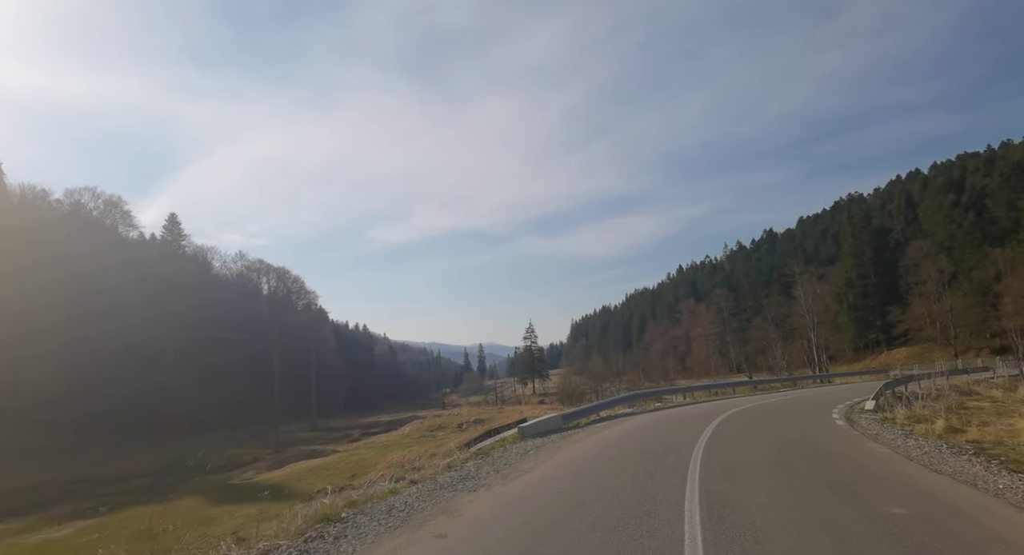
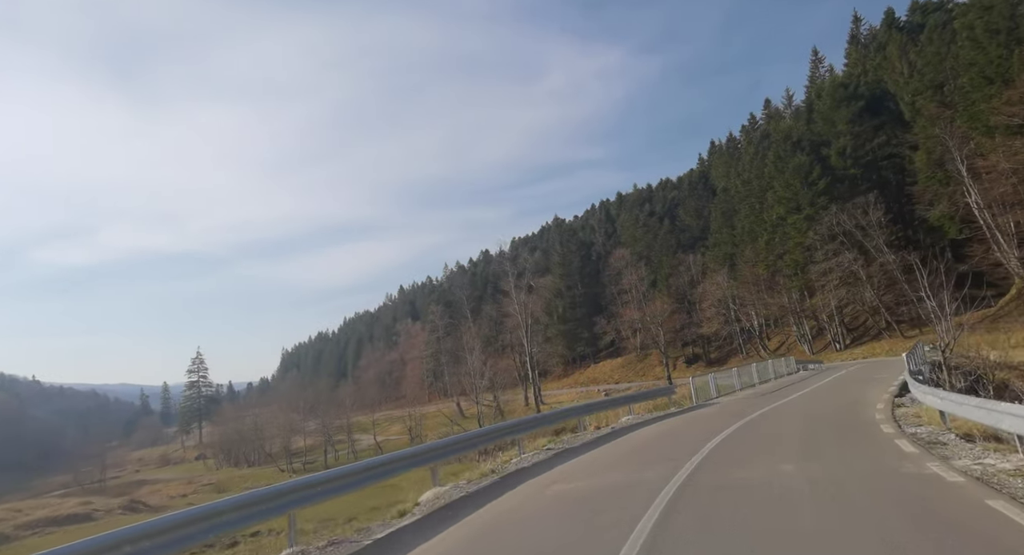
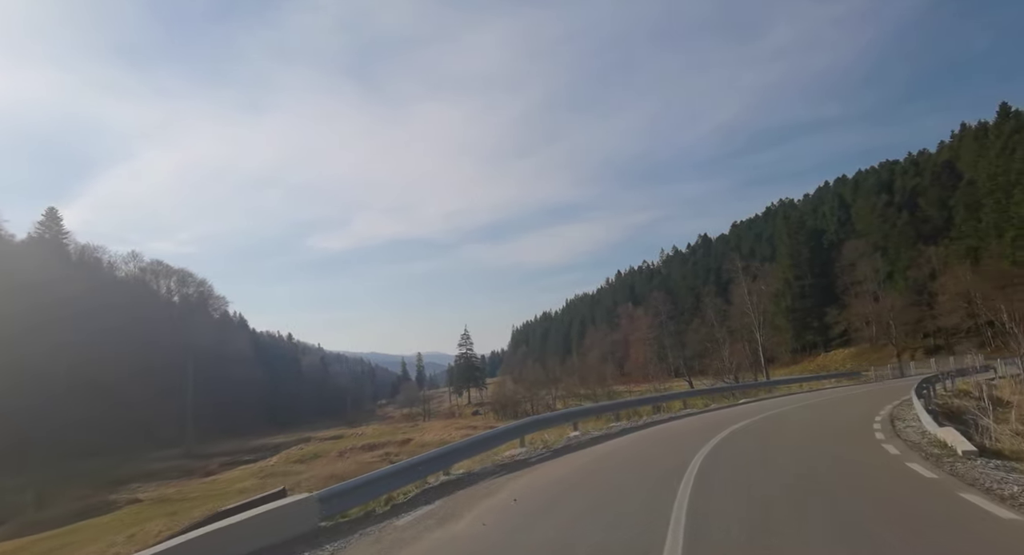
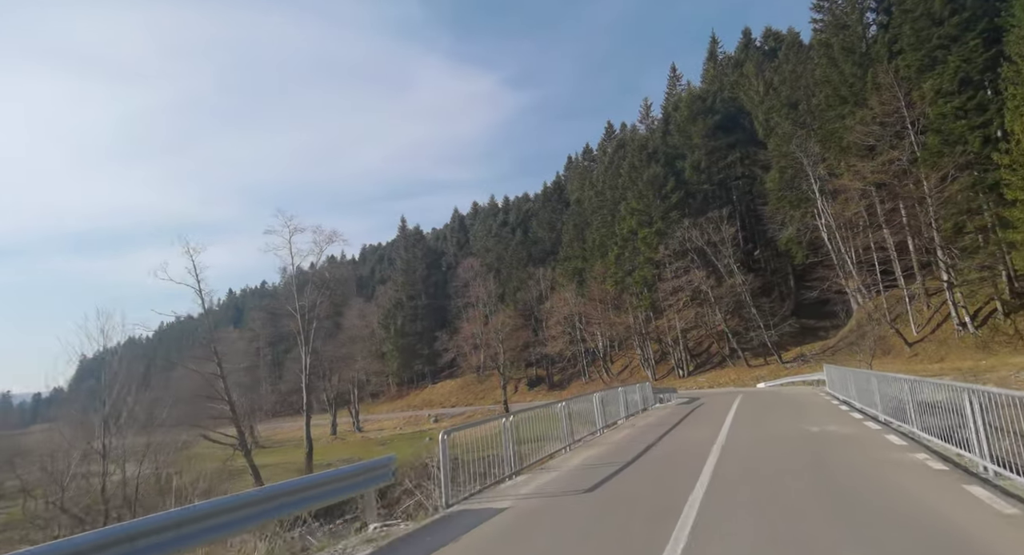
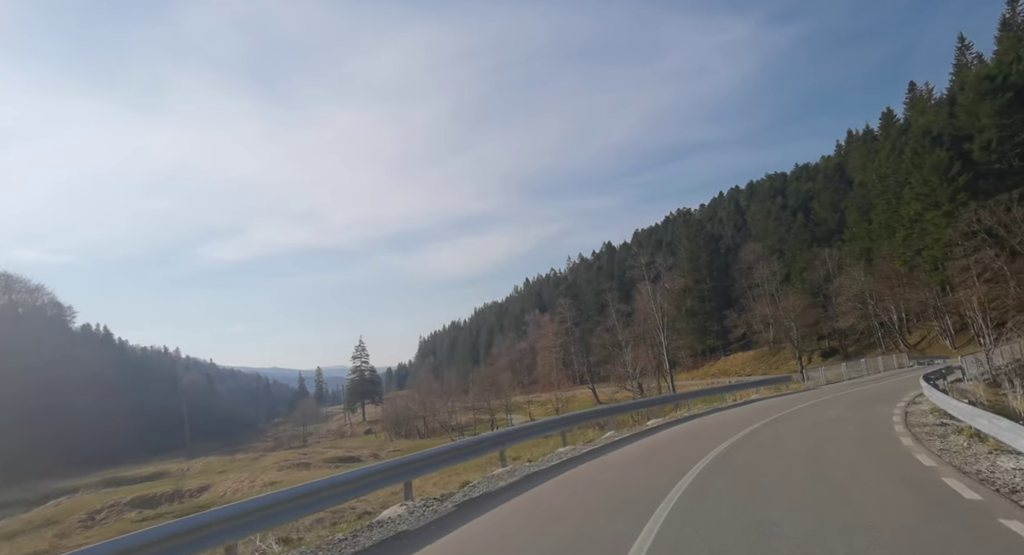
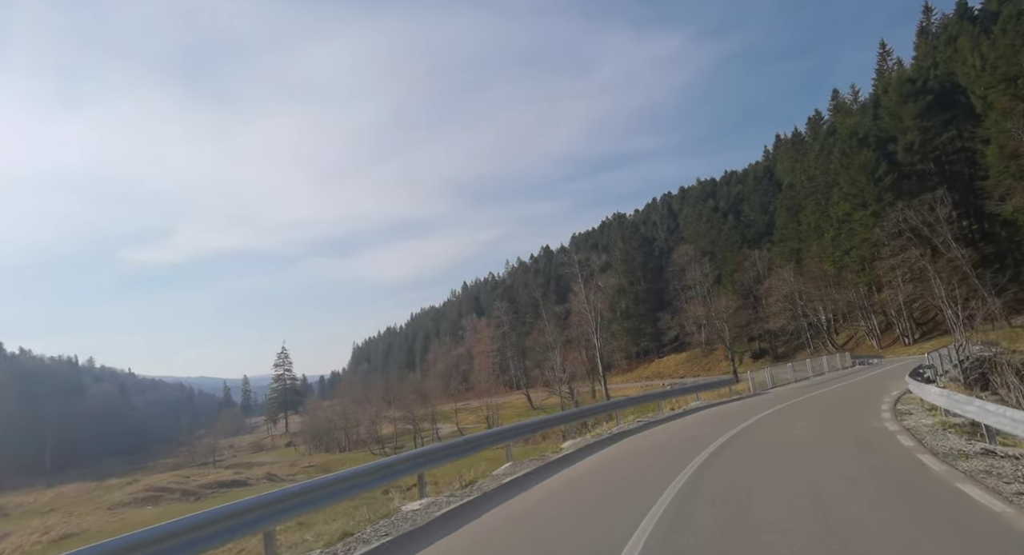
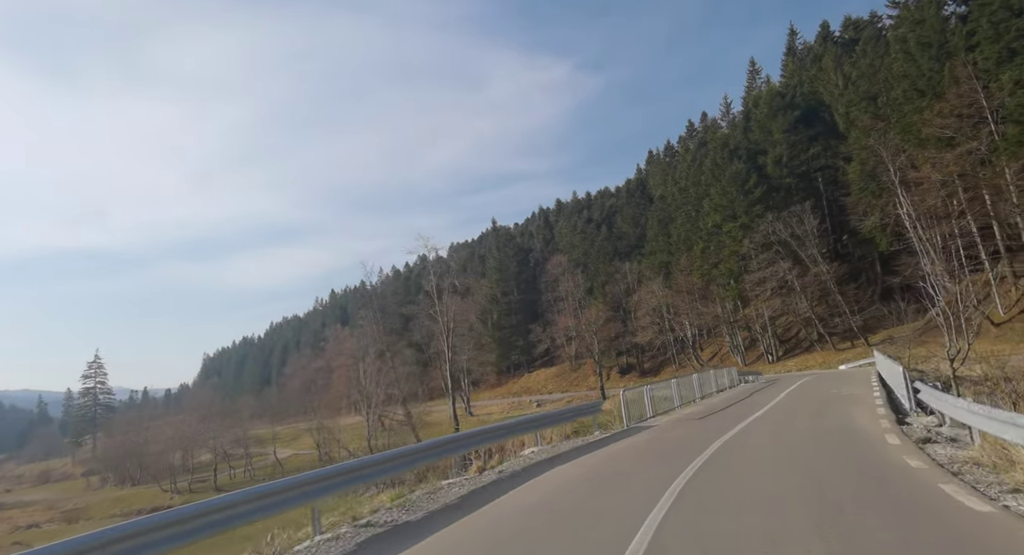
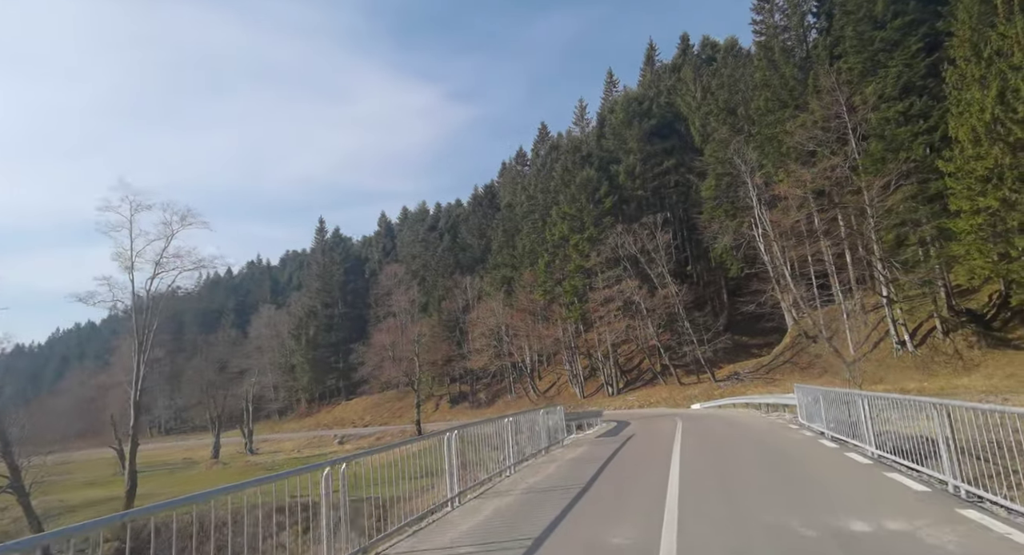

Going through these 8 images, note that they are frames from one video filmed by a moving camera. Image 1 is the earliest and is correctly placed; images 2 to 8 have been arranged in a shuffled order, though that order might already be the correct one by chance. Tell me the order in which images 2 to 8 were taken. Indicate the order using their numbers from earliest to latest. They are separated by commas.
3, 5, 6, 2, 7, 4, 8
